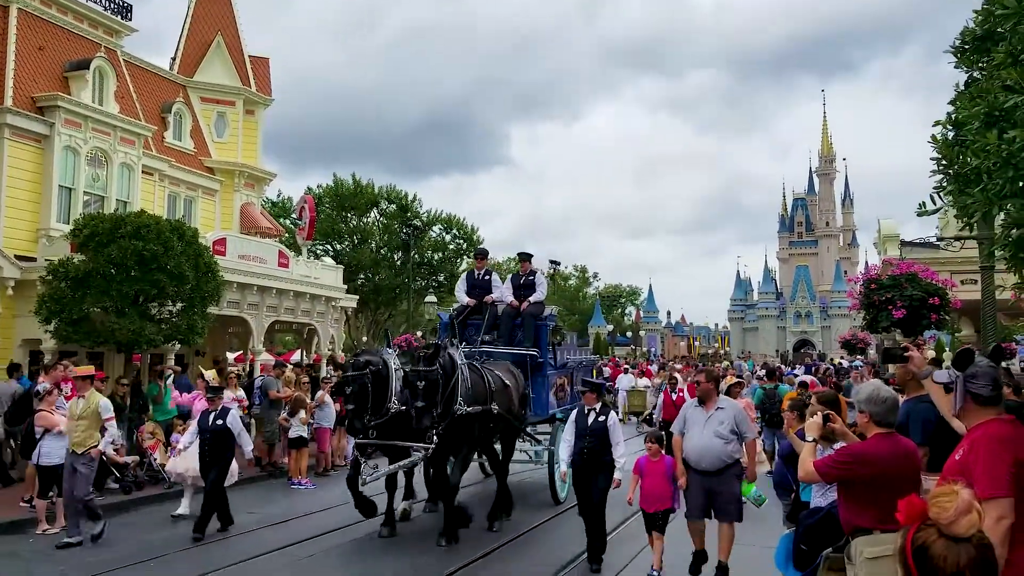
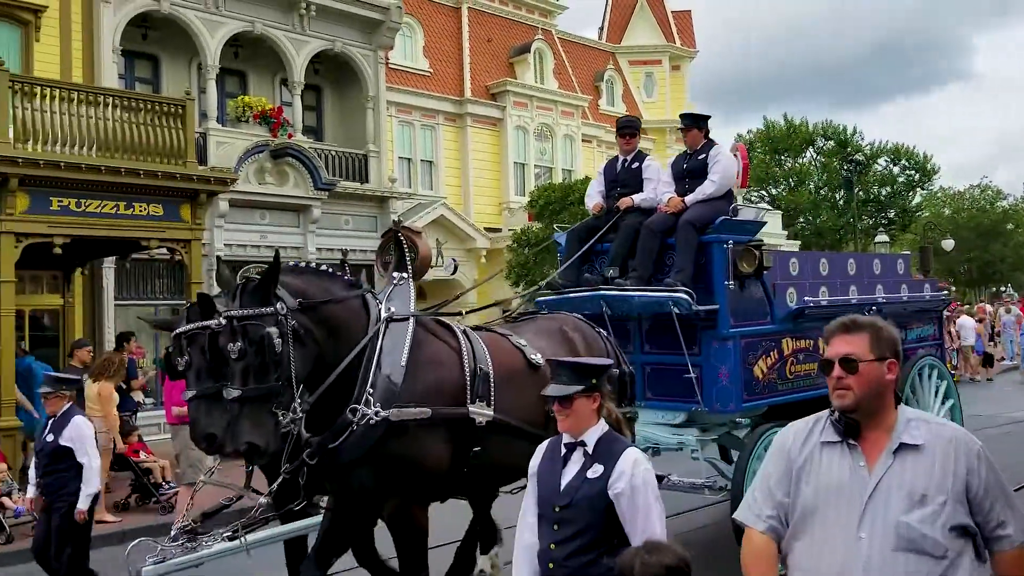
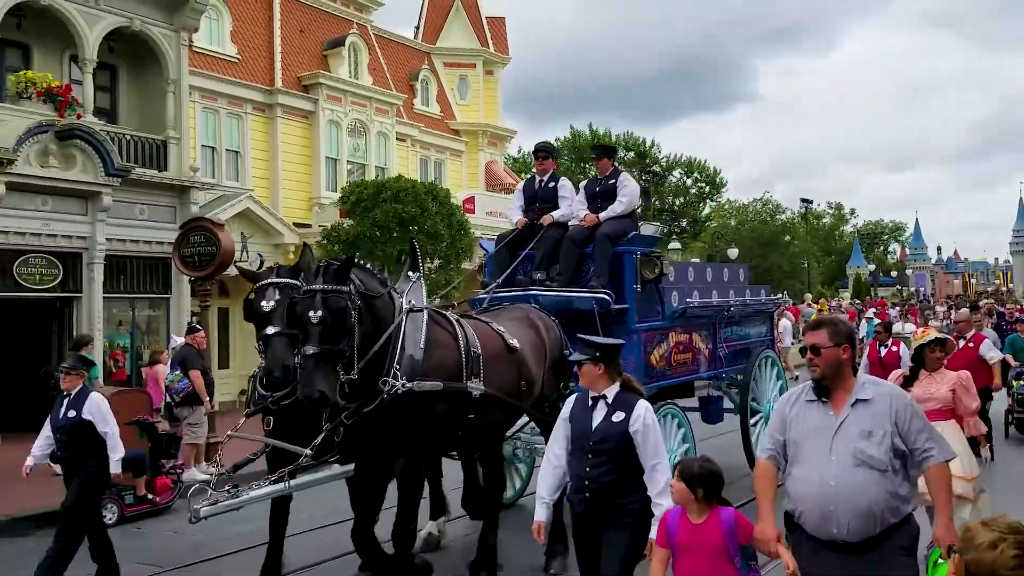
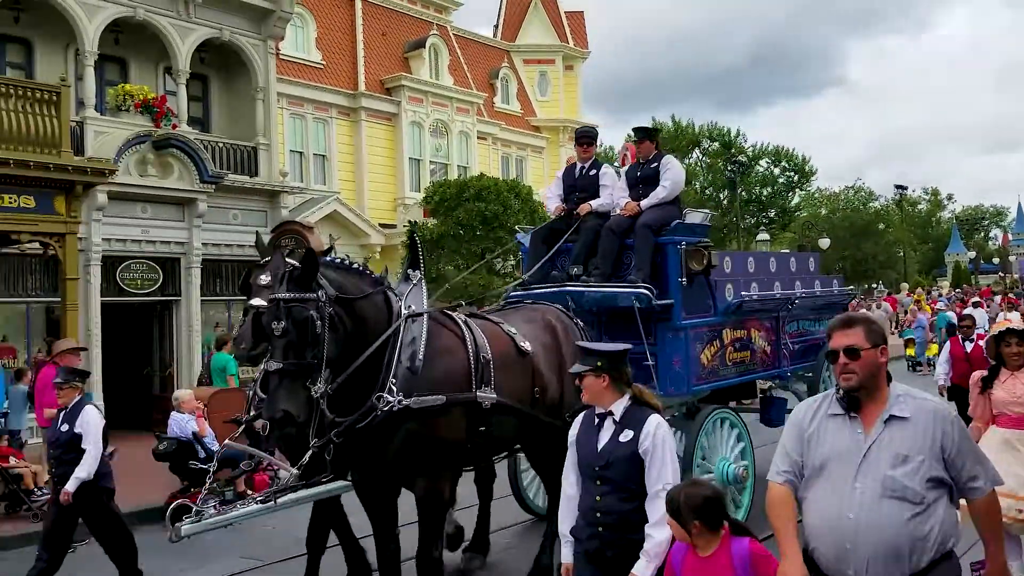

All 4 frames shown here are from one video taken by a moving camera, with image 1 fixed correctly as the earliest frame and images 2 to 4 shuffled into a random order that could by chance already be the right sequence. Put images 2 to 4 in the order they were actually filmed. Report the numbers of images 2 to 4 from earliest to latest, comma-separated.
3, 4, 2
